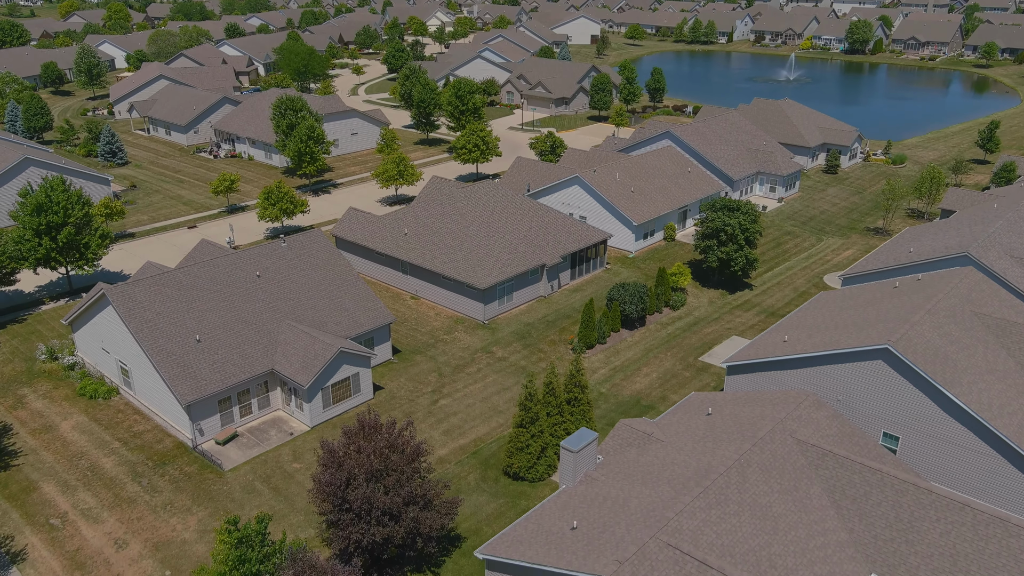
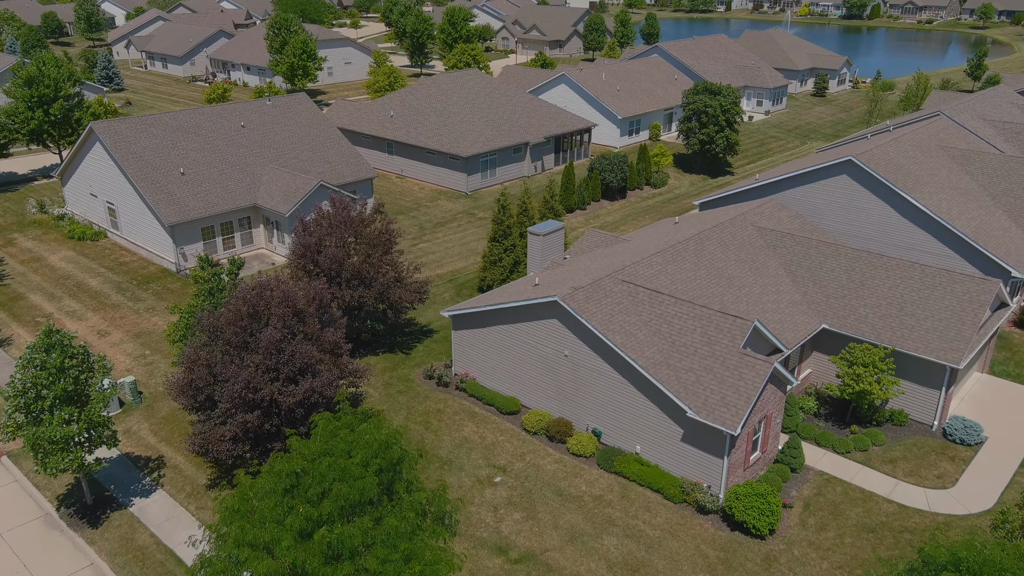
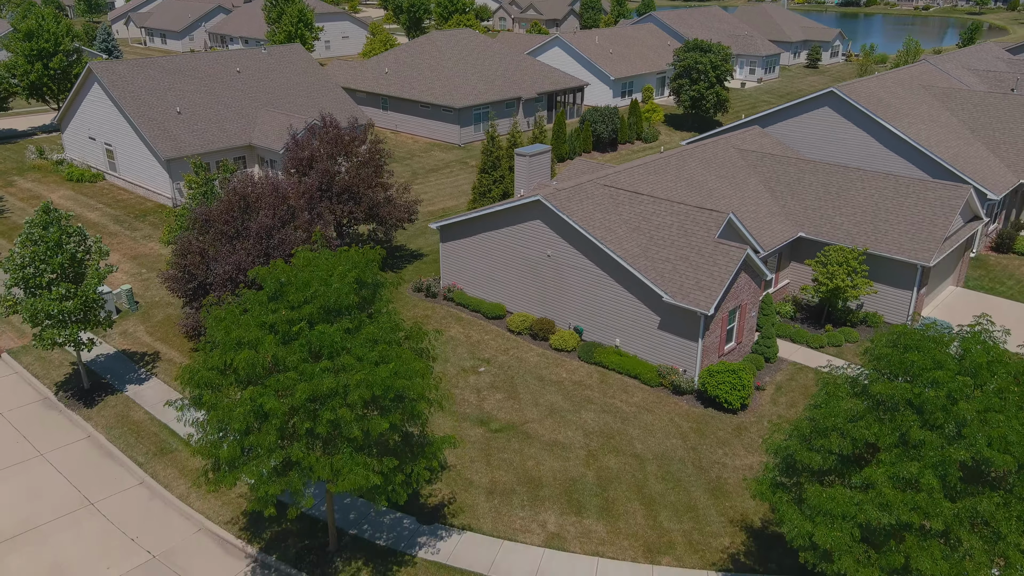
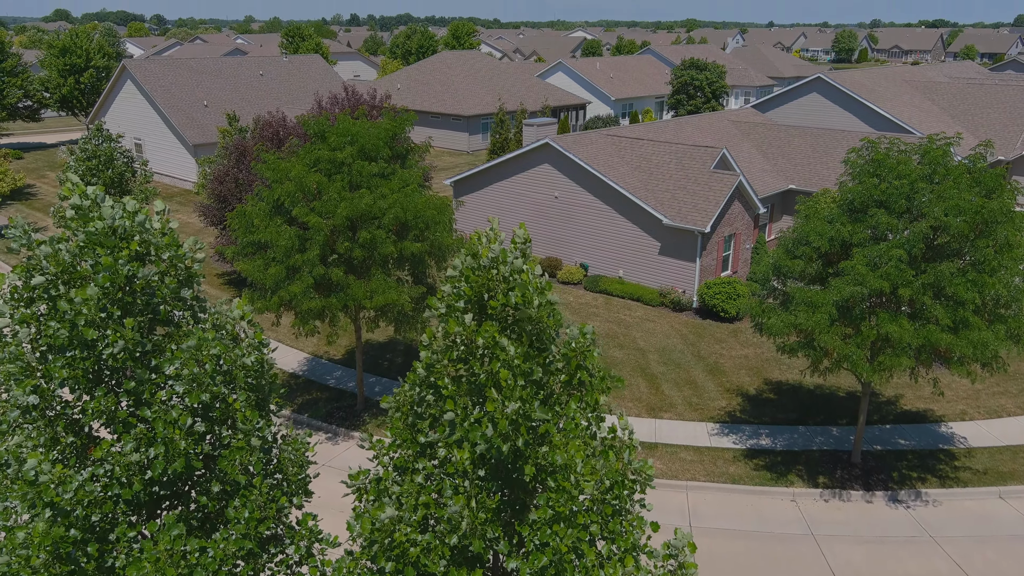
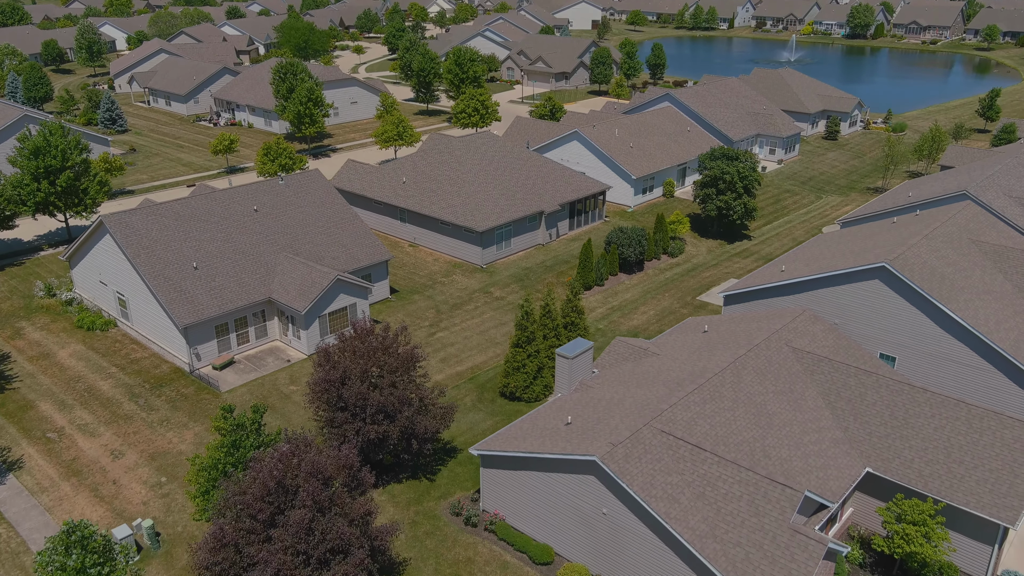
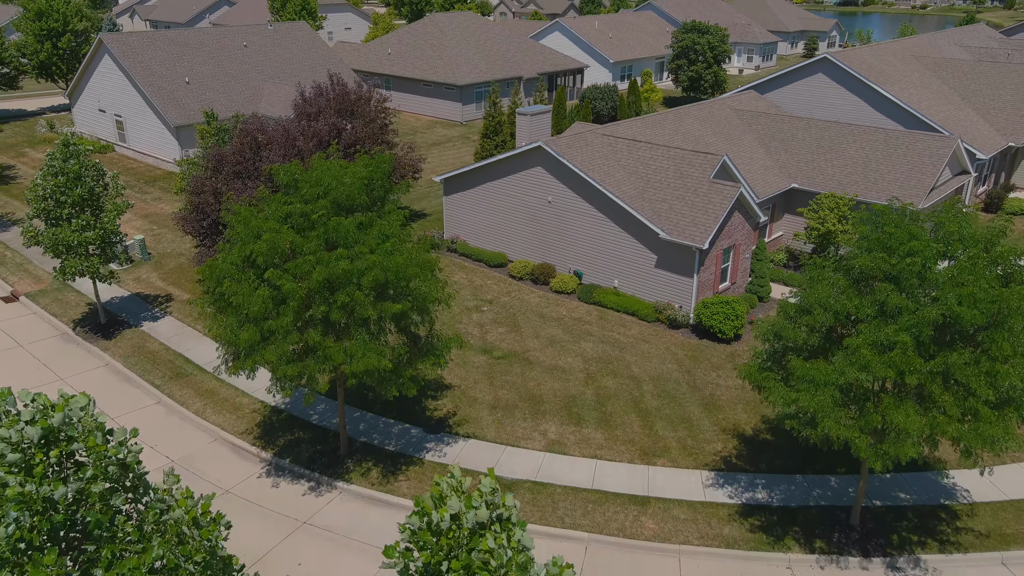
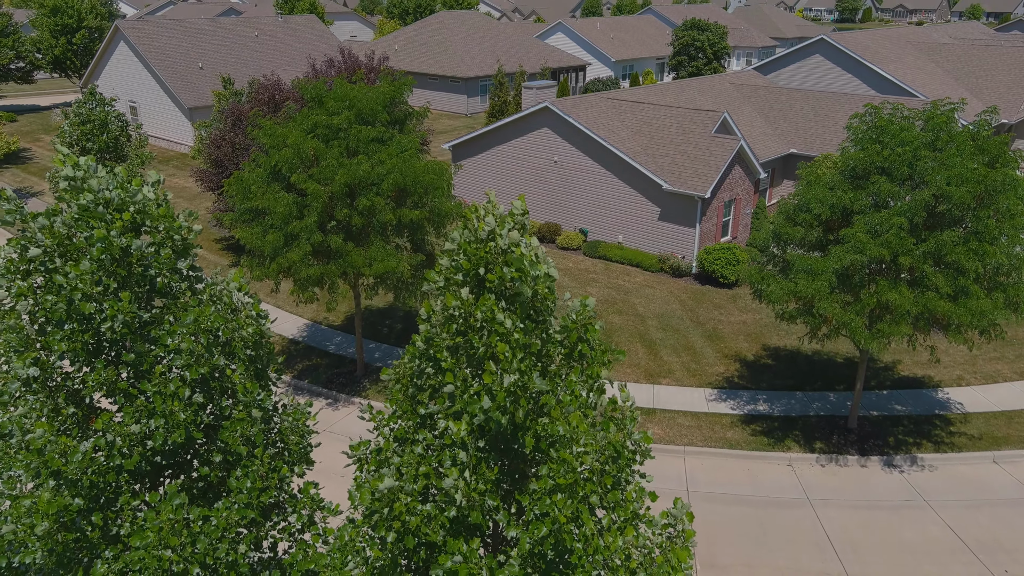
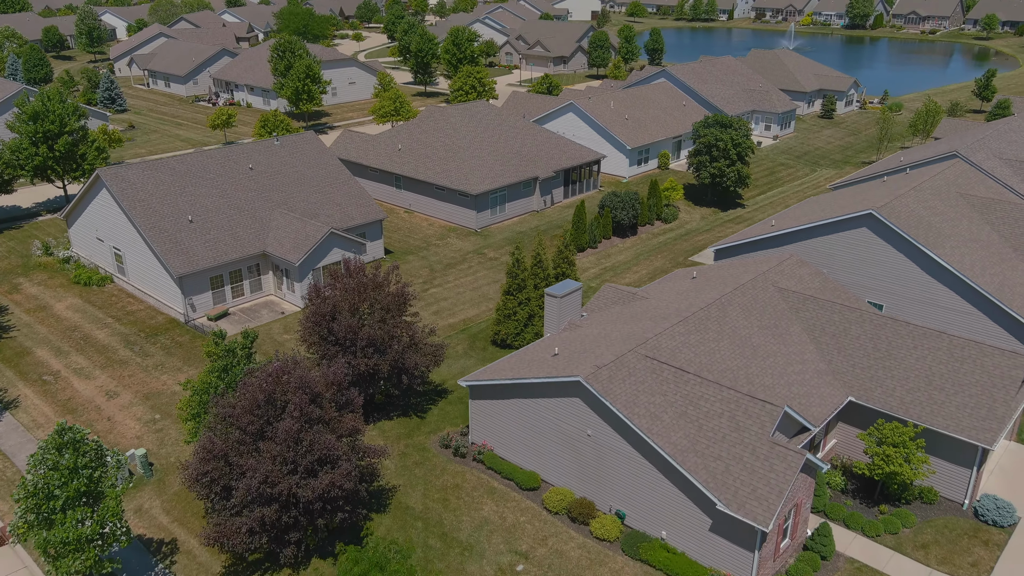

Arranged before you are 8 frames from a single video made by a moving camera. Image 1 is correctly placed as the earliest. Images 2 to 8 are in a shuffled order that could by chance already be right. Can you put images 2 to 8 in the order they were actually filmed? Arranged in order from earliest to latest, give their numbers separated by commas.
5, 8, 2, 3, 6, 7, 4
